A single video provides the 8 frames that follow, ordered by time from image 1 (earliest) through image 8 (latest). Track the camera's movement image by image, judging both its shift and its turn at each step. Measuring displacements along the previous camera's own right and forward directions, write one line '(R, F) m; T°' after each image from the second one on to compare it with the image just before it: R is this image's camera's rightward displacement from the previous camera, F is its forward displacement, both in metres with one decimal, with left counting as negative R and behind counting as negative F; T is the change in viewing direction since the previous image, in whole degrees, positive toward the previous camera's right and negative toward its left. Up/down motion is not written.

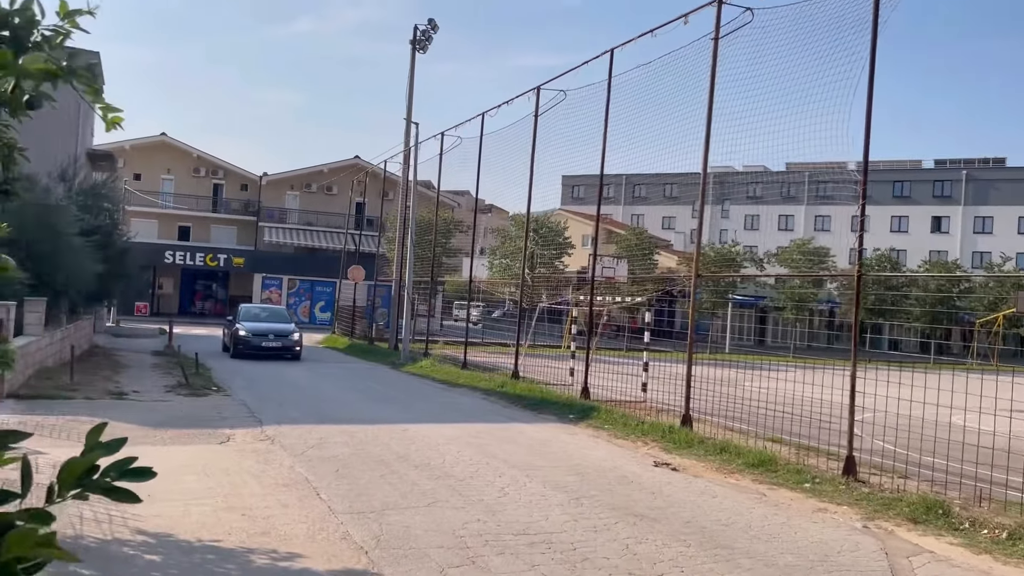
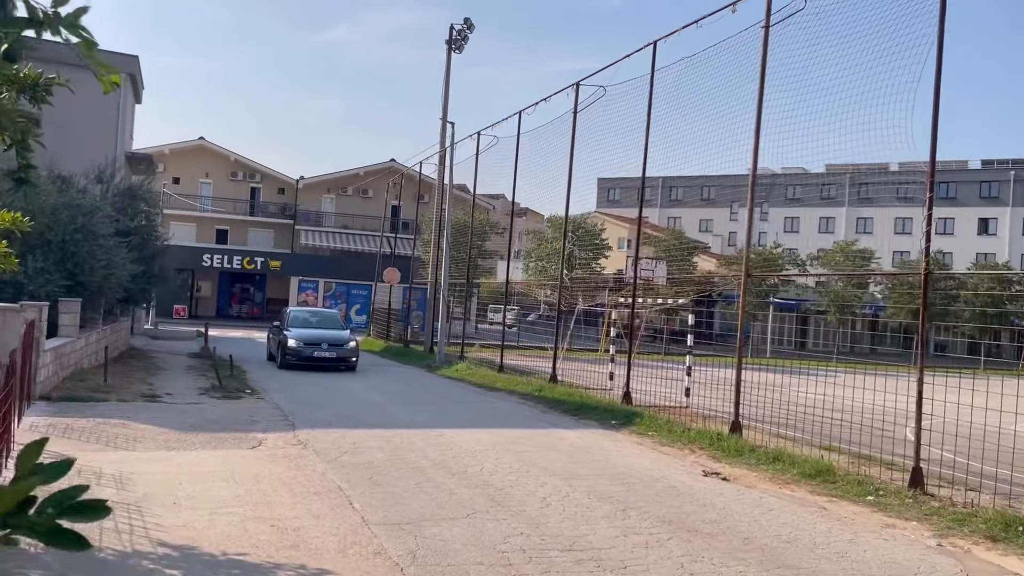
(-0.1, +0.4) m; -2°
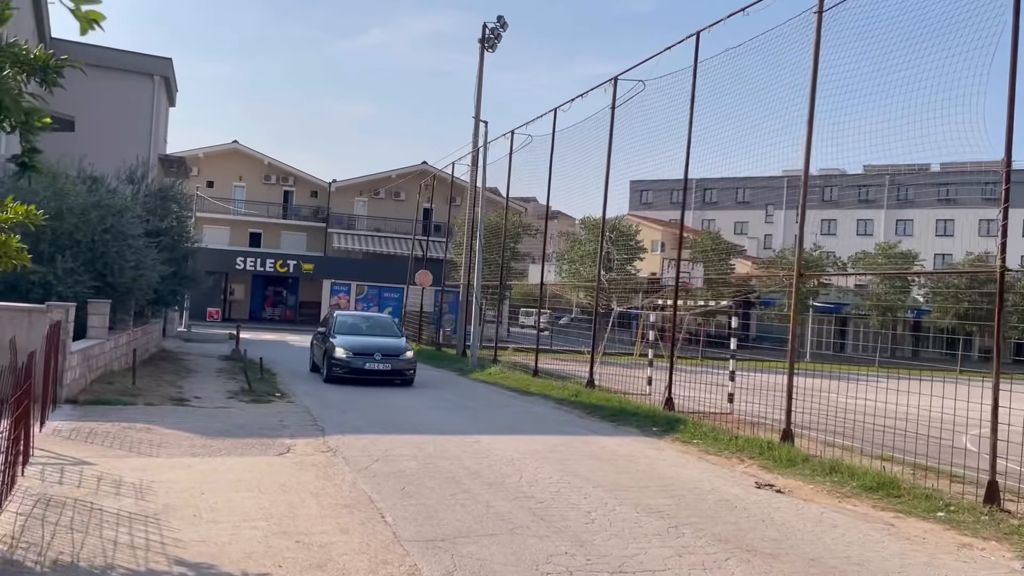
(-0.1, +0.5) m; -2°
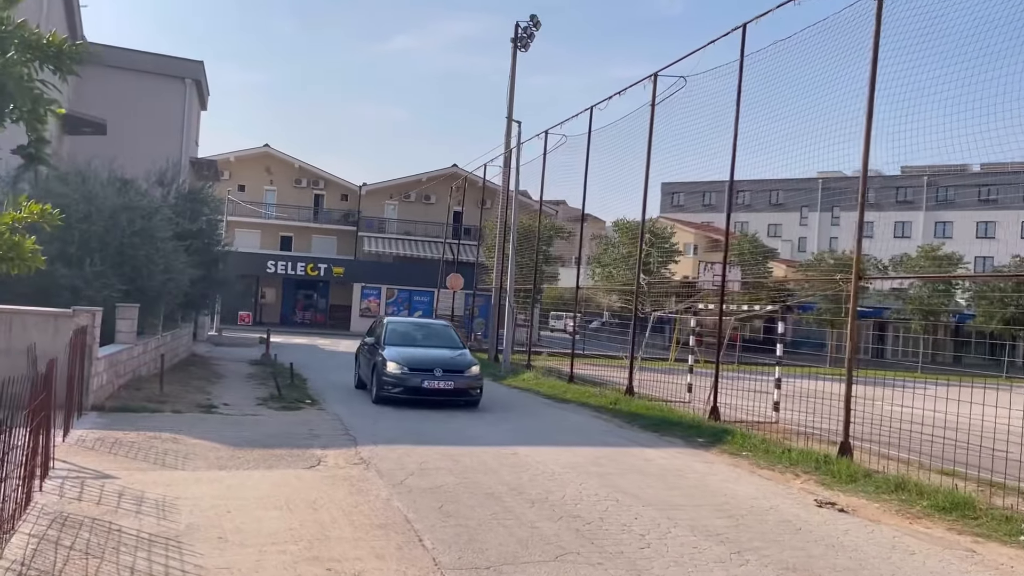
(-0.1, +0.5) m; -2°
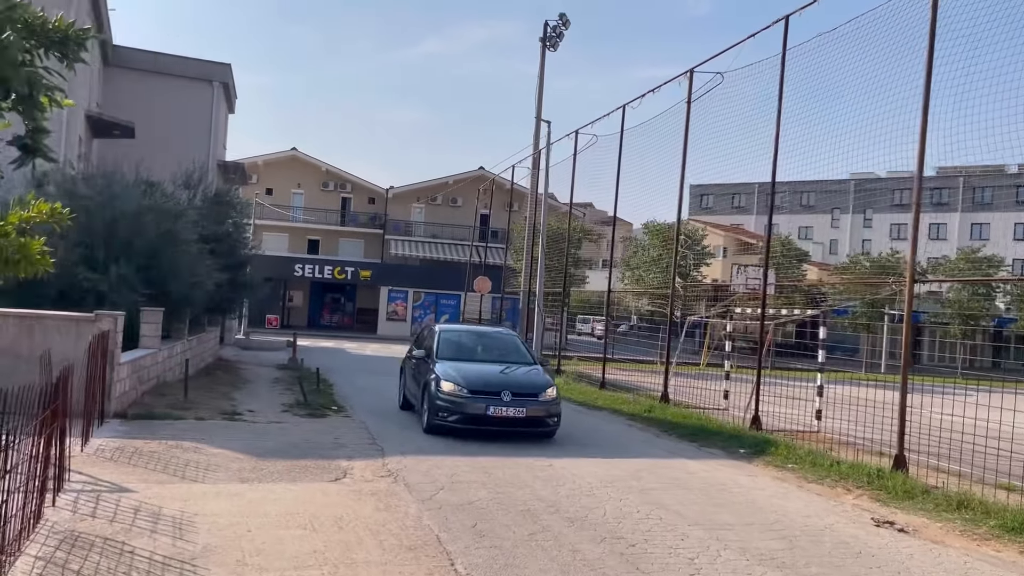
(-0.1, +0.4) m; -2°
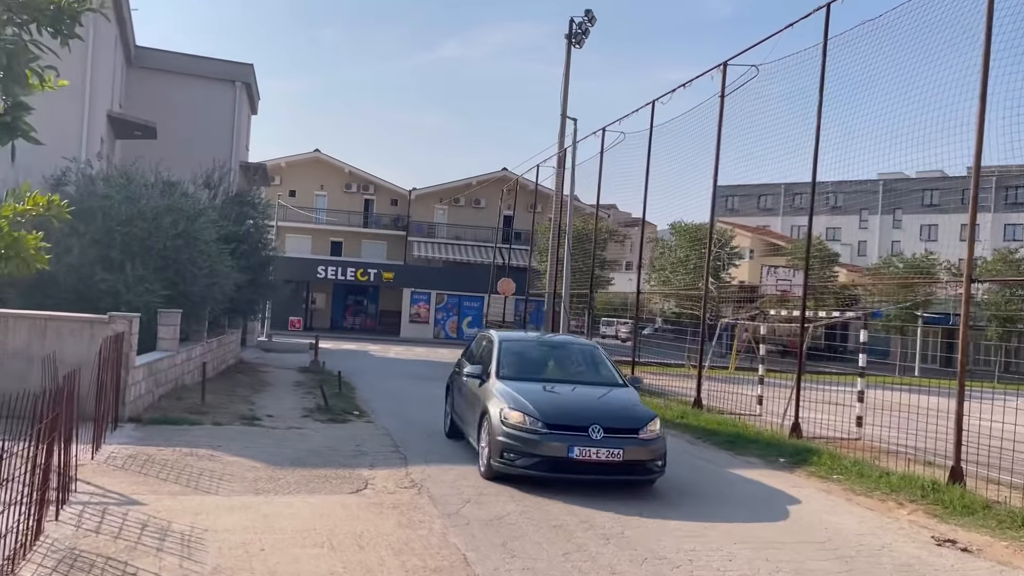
(-0.1, +0.5) m; -2°
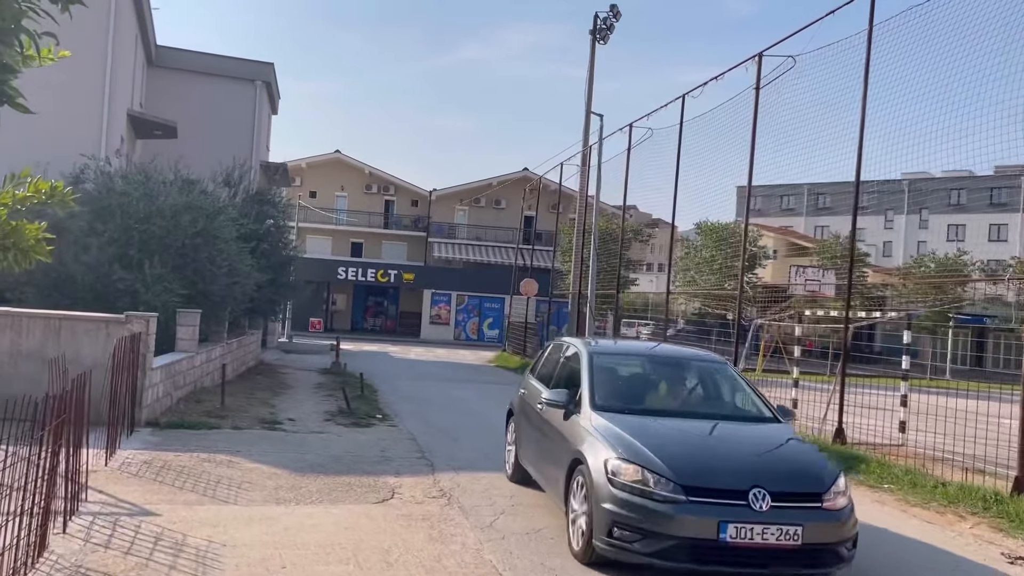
(-0.1, +0.4) m; -1°
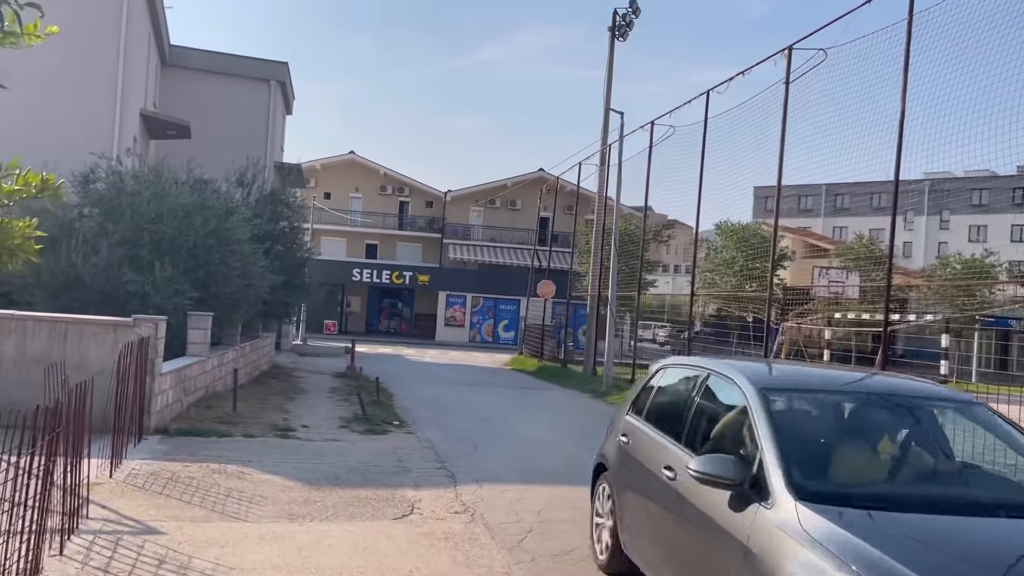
(-0.1, +0.4) m; -1°
